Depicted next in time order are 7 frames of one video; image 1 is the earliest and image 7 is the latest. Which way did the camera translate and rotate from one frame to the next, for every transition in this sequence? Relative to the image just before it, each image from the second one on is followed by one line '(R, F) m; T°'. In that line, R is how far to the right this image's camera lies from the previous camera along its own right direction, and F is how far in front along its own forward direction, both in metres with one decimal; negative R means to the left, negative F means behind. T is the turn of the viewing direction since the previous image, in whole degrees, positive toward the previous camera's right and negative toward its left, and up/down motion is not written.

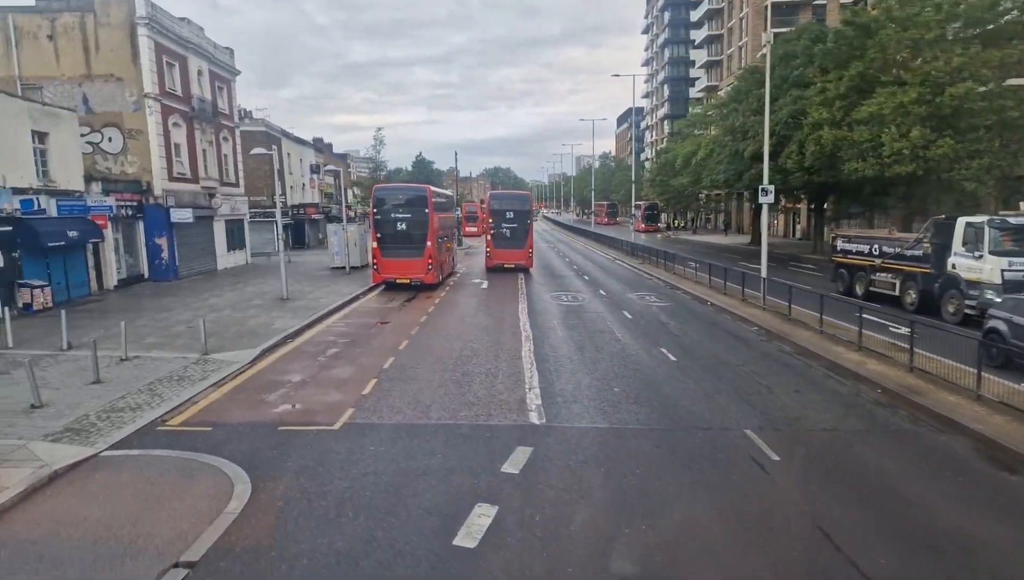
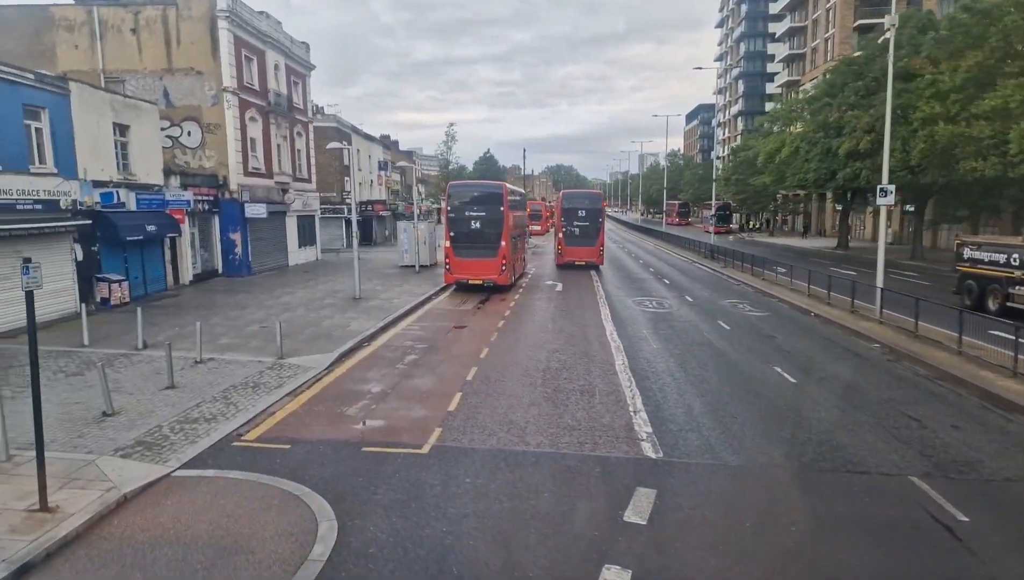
(-0.8, +1.2) m; -5°
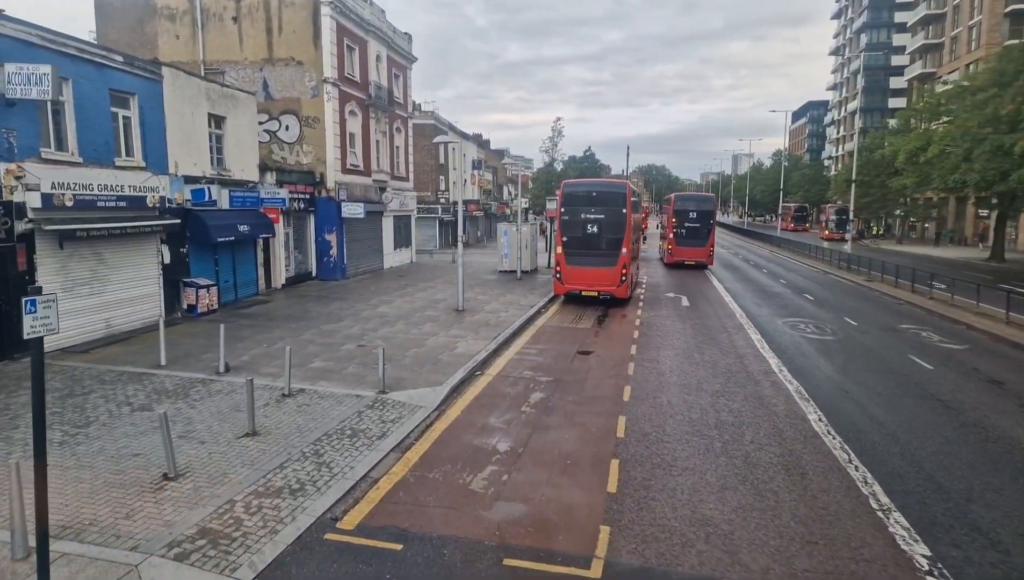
(-1.3, +2.8) m; -7°
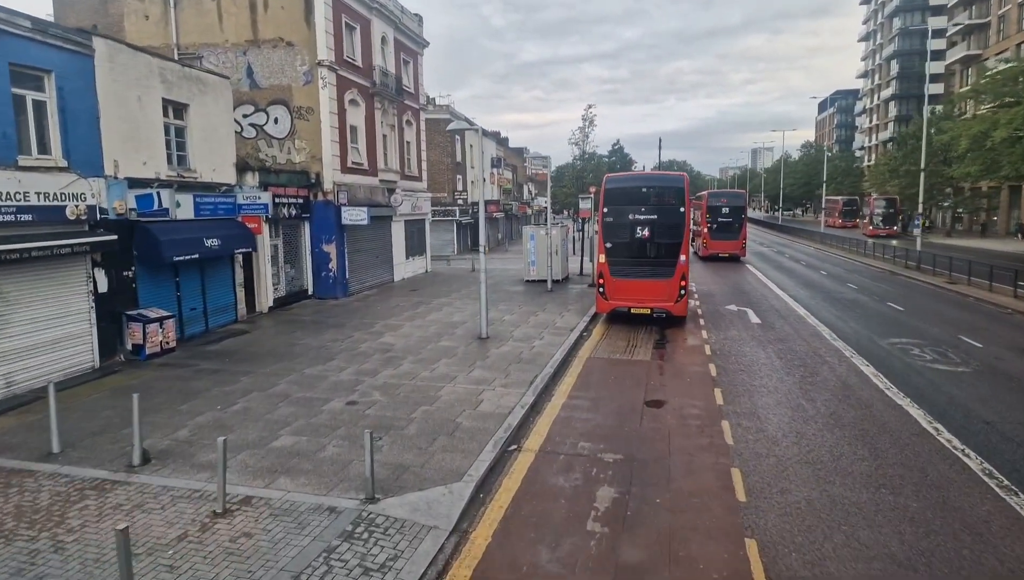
(-0.4, +3.8) m; -2°
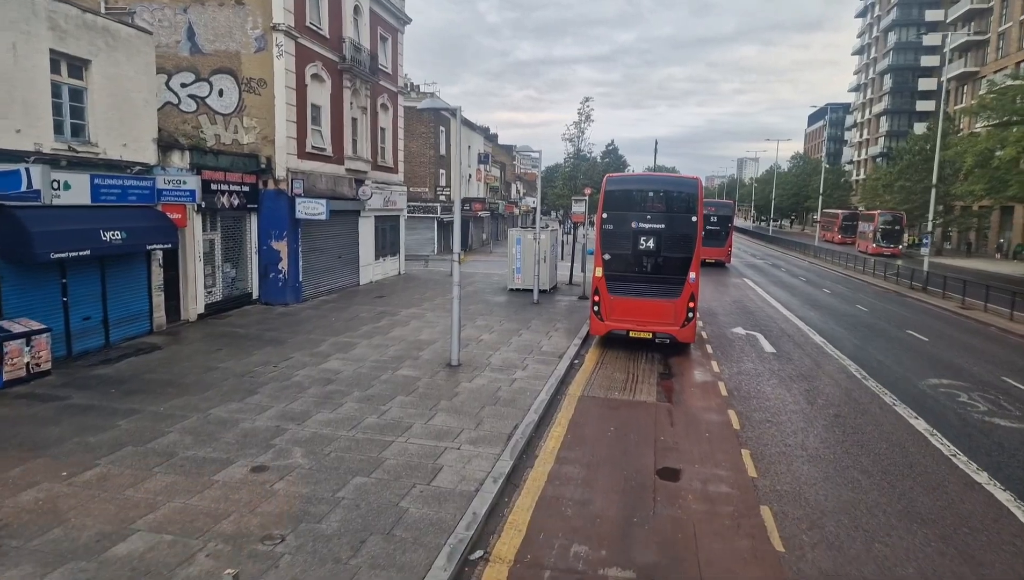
(+0.1, +2.8) m; +1°
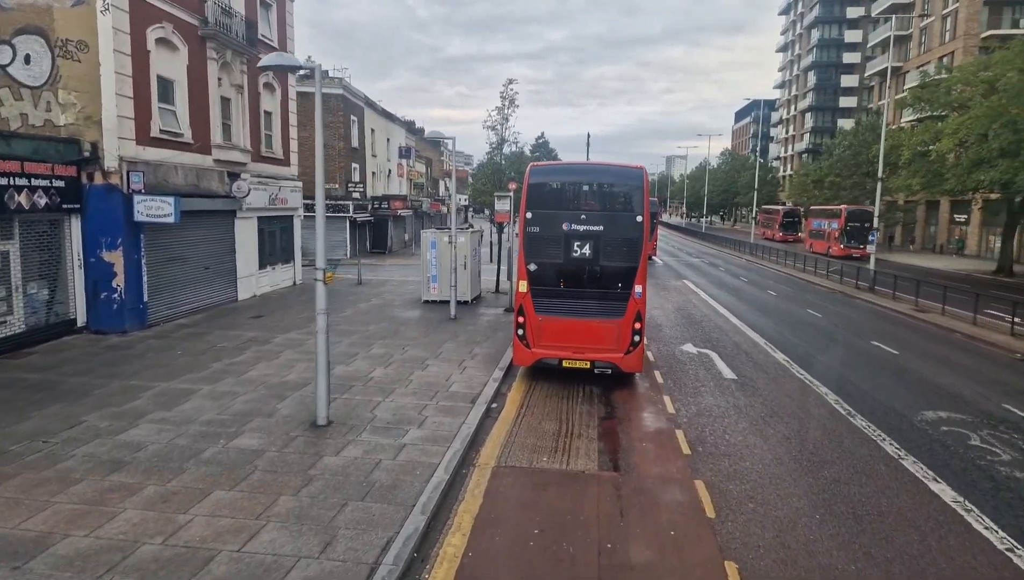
(+0.7, +3.3) m; +5°
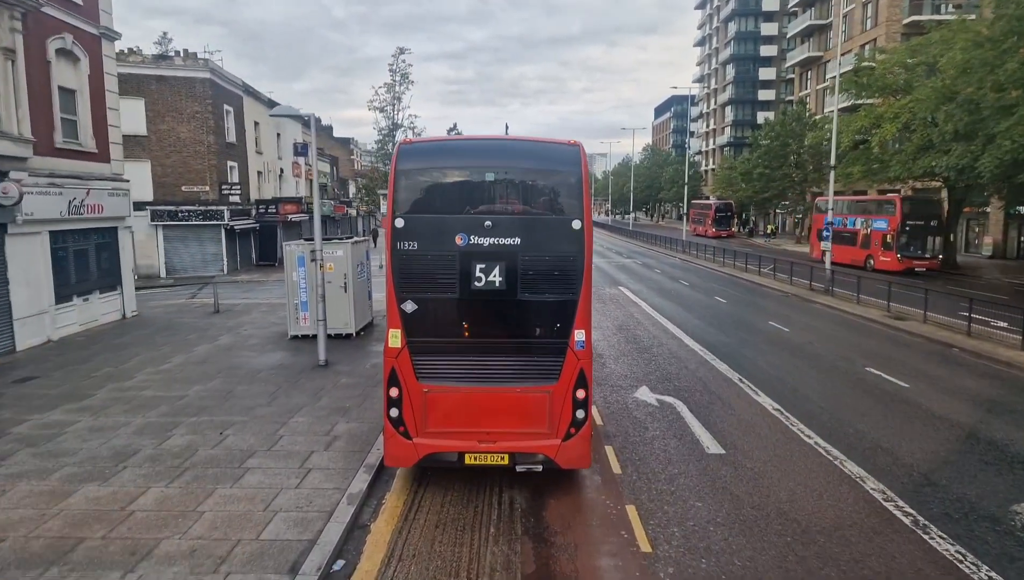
(+0.7, +4.5) m; +6°
